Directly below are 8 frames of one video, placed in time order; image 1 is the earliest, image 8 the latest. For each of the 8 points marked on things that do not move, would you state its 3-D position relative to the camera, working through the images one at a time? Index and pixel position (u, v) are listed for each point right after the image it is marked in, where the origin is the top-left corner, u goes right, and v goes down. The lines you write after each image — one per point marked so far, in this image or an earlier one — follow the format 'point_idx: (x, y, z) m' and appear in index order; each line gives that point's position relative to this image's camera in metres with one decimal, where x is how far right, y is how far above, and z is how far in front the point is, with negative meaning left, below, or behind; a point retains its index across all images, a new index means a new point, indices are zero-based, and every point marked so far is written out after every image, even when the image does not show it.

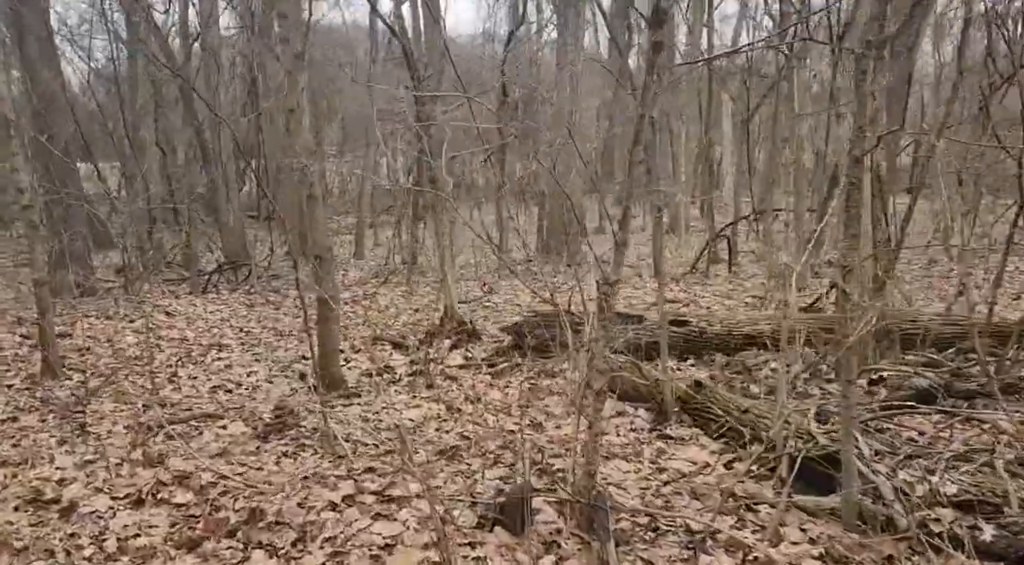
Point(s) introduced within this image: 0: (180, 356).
0: (-2.8, -0.6, +7.8) m
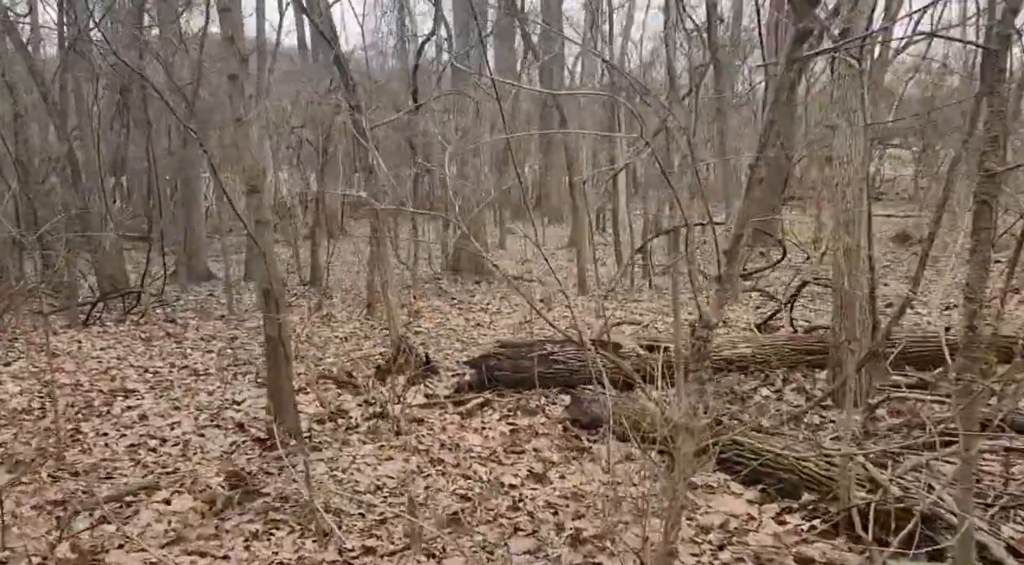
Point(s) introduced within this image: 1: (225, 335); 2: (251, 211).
0: (-3.2, -0.9, +6.7) m
1: (-3.5, -0.7, +11.3) m
2: (-1.3, +0.4, +4.9) m
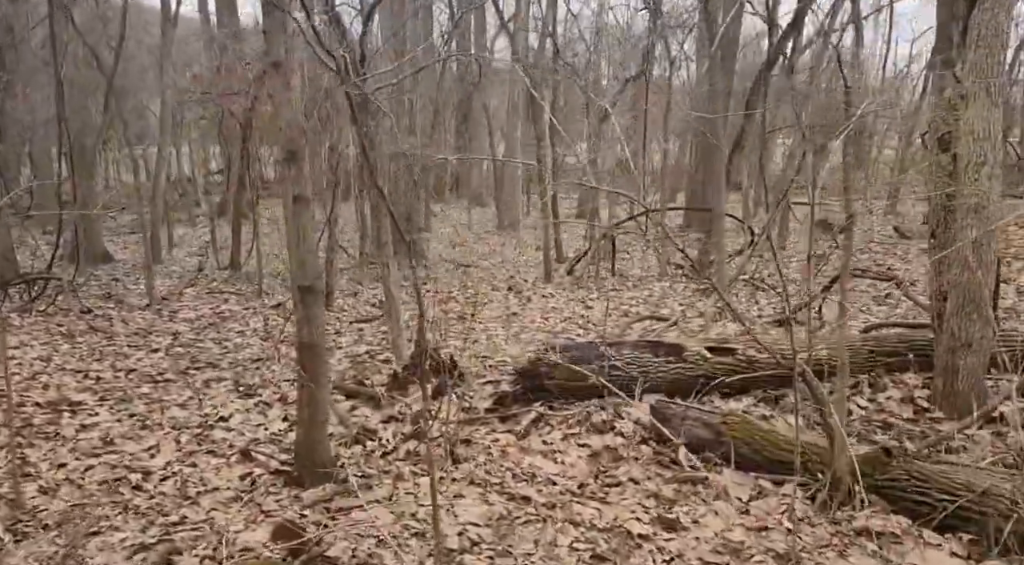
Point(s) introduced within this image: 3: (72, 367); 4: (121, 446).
0: (-2.9, -0.8, +5.5) m
1: (-3.8, -0.6, +9.9) m
2: (-0.9, +0.4, +3.8) m
3: (-3.7, -0.7, +7.6) m
4: (-2.1, -0.9, +5.0) m
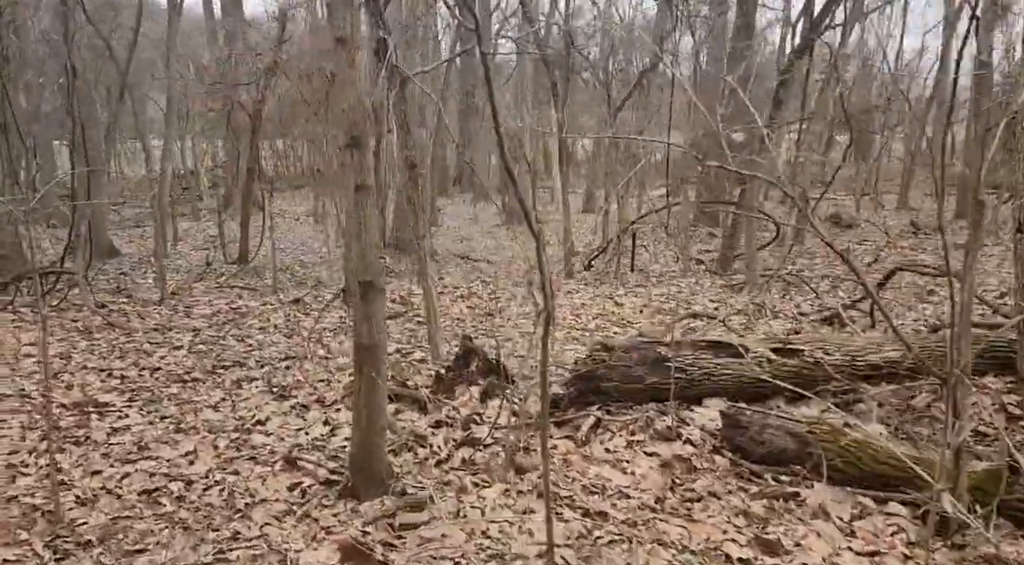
0: (-2.6, -0.8, +5.2) m
1: (-3.5, -0.5, +9.7) m
2: (-0.6, +0.4, +3.5) m
3: (-3.4, -0.7, +7.4) m
4: (-1.8, -0.9, +4.7) m
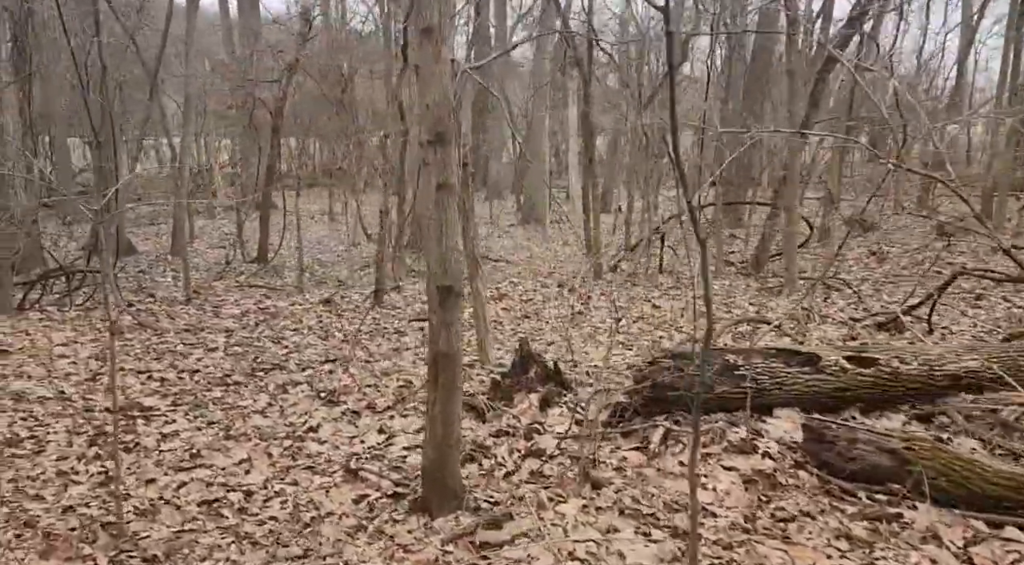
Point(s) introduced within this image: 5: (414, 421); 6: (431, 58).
0: (-2.3, -0.8, +5.1) m
1: (-3.1, -0.5, +9.5) m
2: (-0.3, +0.4, +3.3) m
3: (-3.0, -0.7, +7.2) m
4: (-1.5, -0.9, +4.6) m
5: (-0.5, -0.8, +5.2) m
6: (-0.3, +0.8, +3.3) m
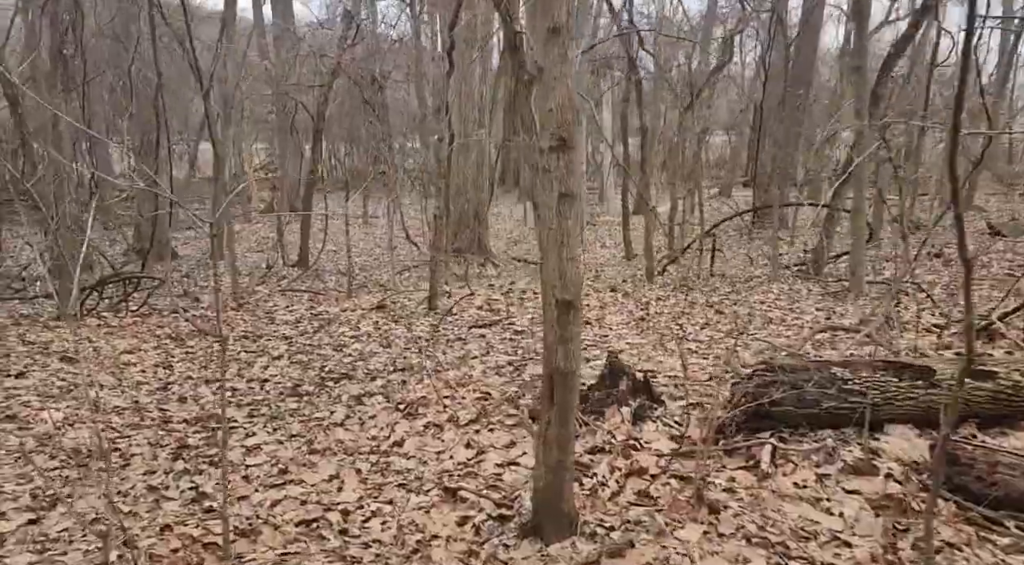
0: (-1.8, -0.9, +4.9) m
1: (-2.5, -0.6, +9.4) m
2: (+0.1, +0.4, +3.2) m
3: (-2.4, -0.7, +7.1) m
4: (-1.0, -0.9, +4.4) m
5: (-0.1, -0.8, +5.0) m
6: (+0.1, +0.7, +3.1) m
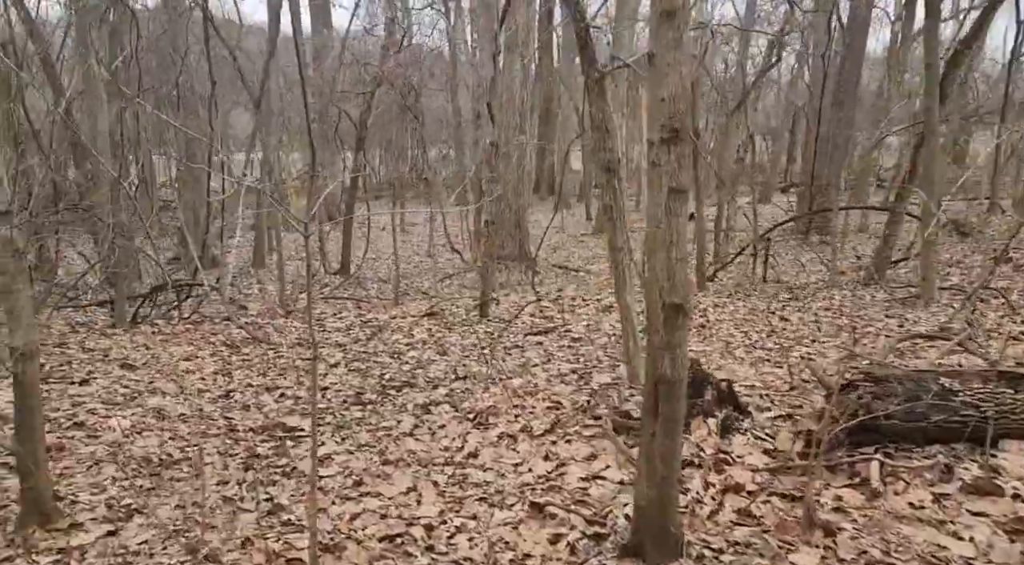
0: (-1.4, -0.9, +4.8) m
1: (-1.9, -0.7, +9.3) m
2: (+0.5, +0.3, +2.9) m
3: (-1.9, -0.8, +7.0) m
4: (-0.6, -1.0, +4.3) m
5: (+0.4, -0.9, +4.8) m
6: (+0.5, +0.7, +2.9) m
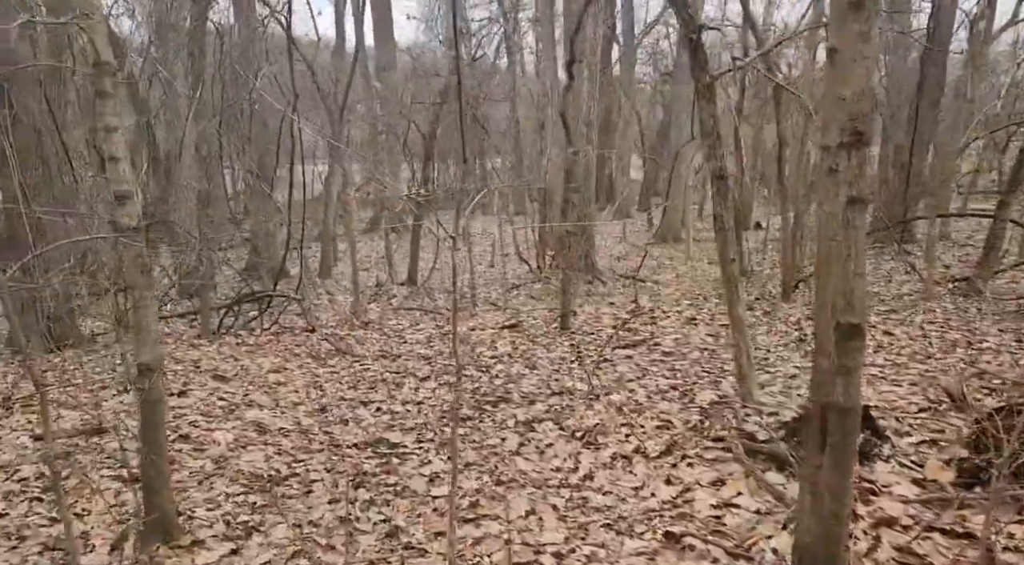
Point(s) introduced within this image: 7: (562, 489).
0: (-0.8, -0.9, +4.6) m
1: (-1.0, -0.8, +9.2) m
2: (+0.9, +0.3, +2.7) m
3: (-1.2, -0.8, +6.9) m
4: (-0.1, -1.0, +4.1) m
5: (+0.9, -0.9, +4.5) m
6: (+0.9, +0.7, +2.6) m
7: (+0.2, -1.0, +4.4) m
